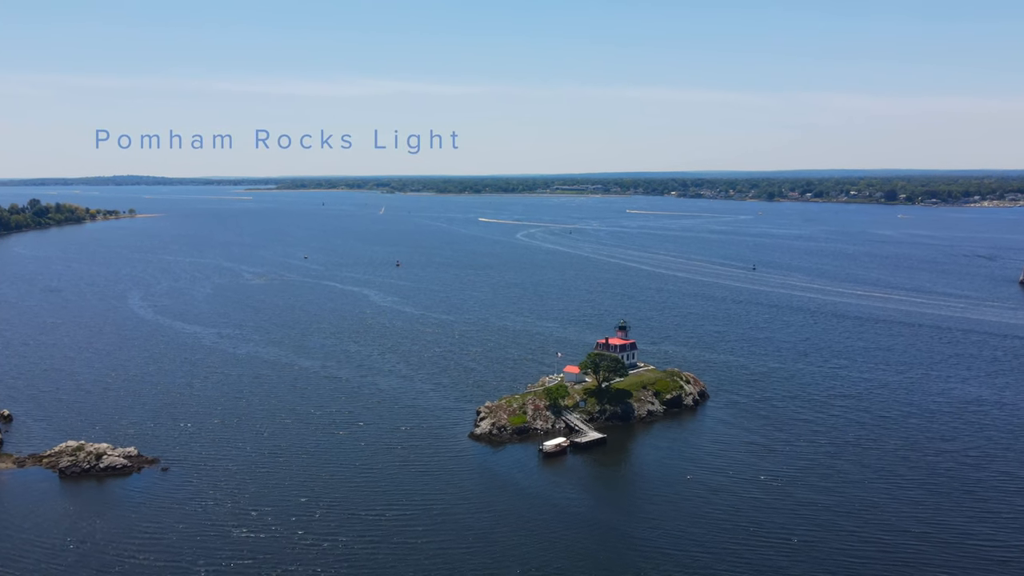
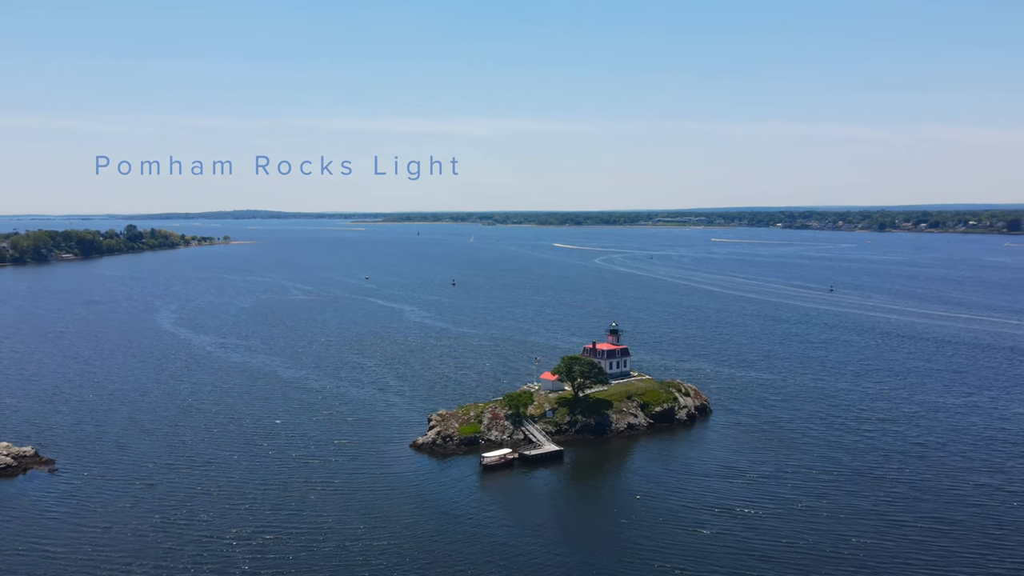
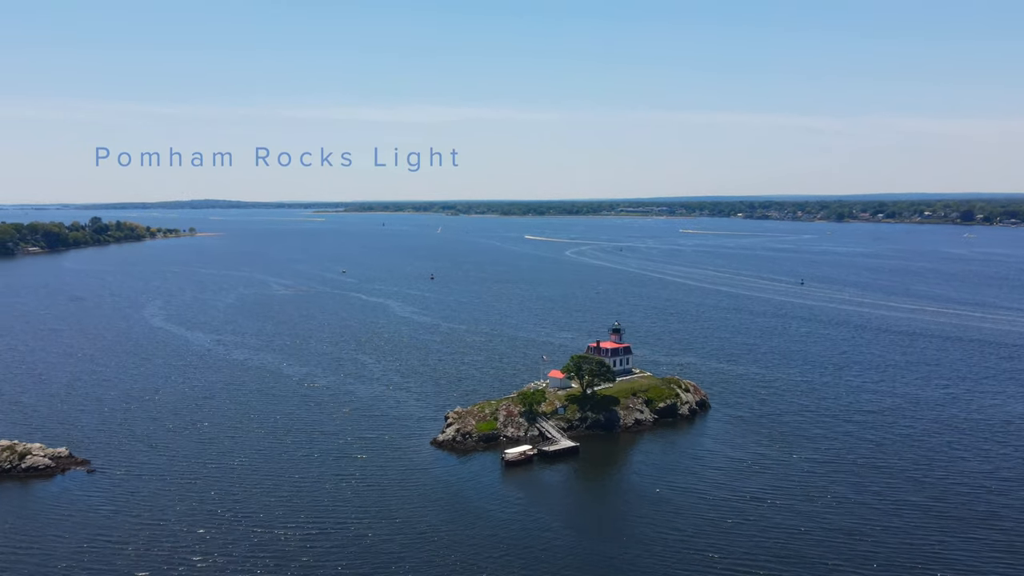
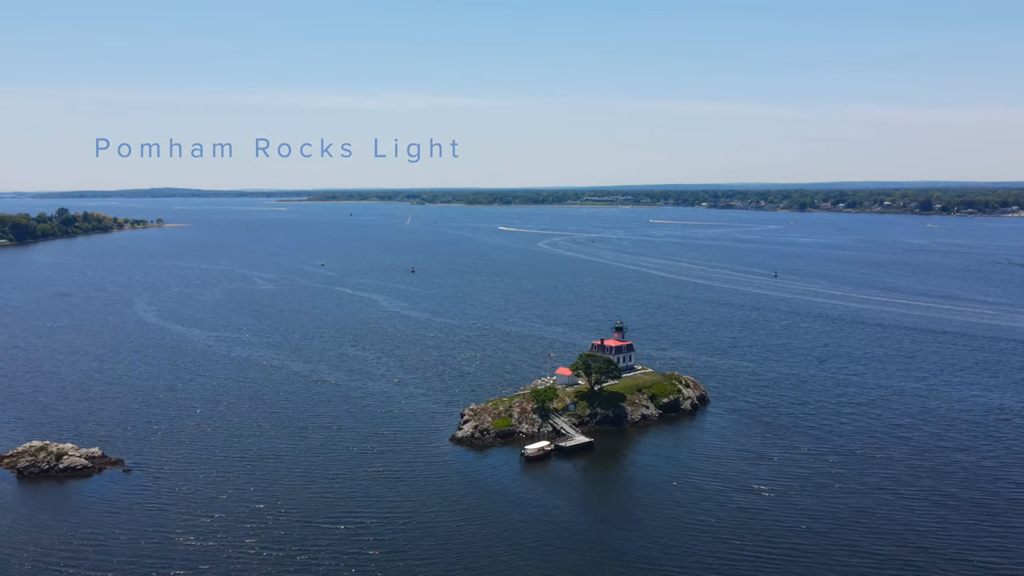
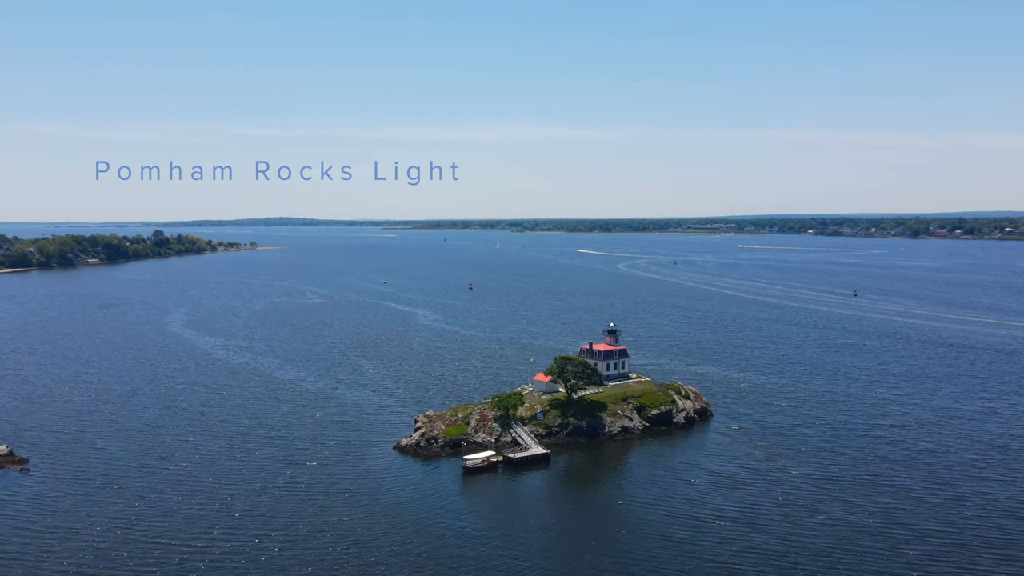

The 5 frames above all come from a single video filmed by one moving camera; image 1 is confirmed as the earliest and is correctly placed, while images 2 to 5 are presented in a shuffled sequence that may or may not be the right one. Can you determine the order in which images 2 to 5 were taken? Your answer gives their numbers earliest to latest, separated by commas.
4, 3, 2, 5
